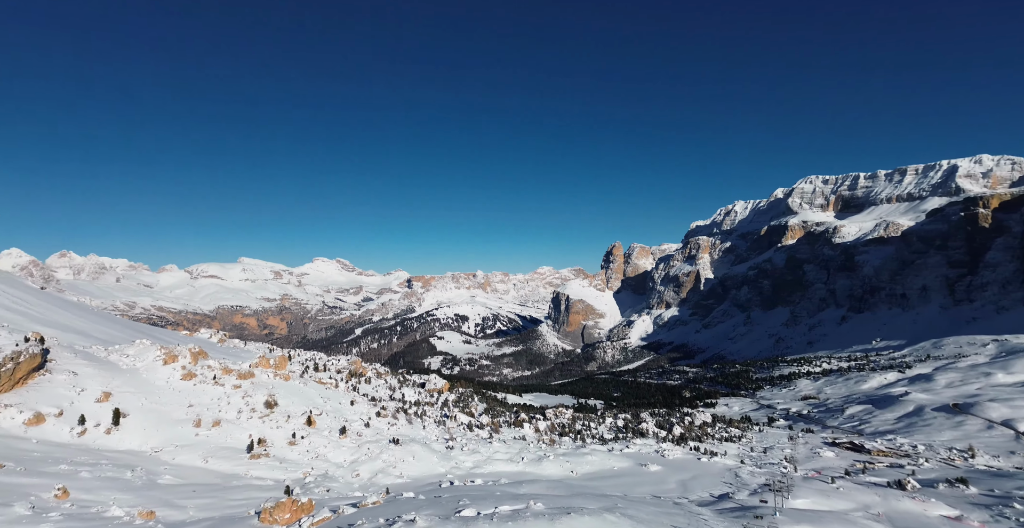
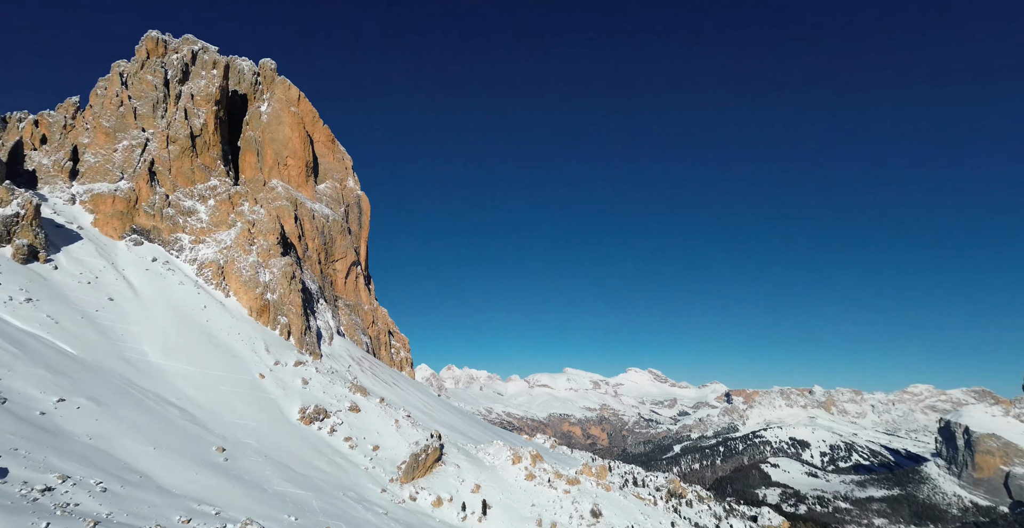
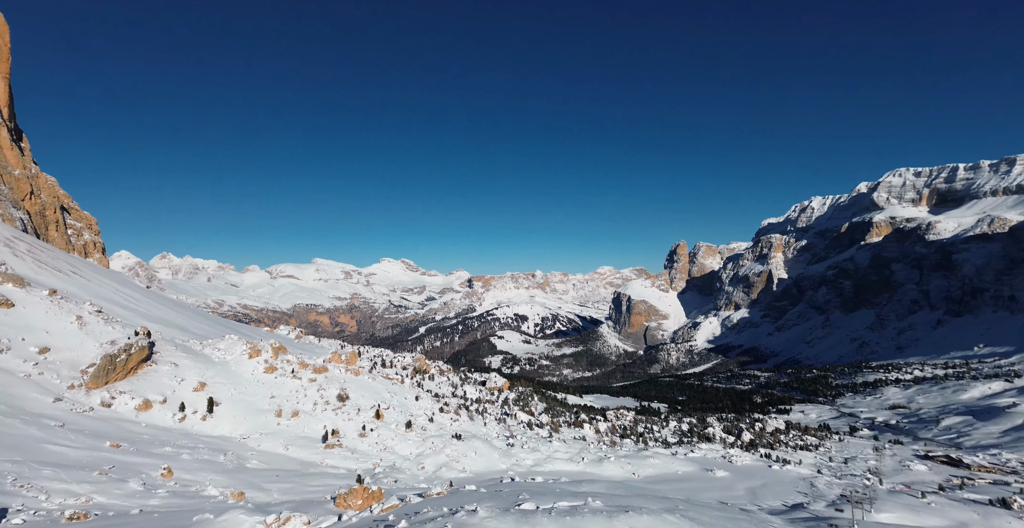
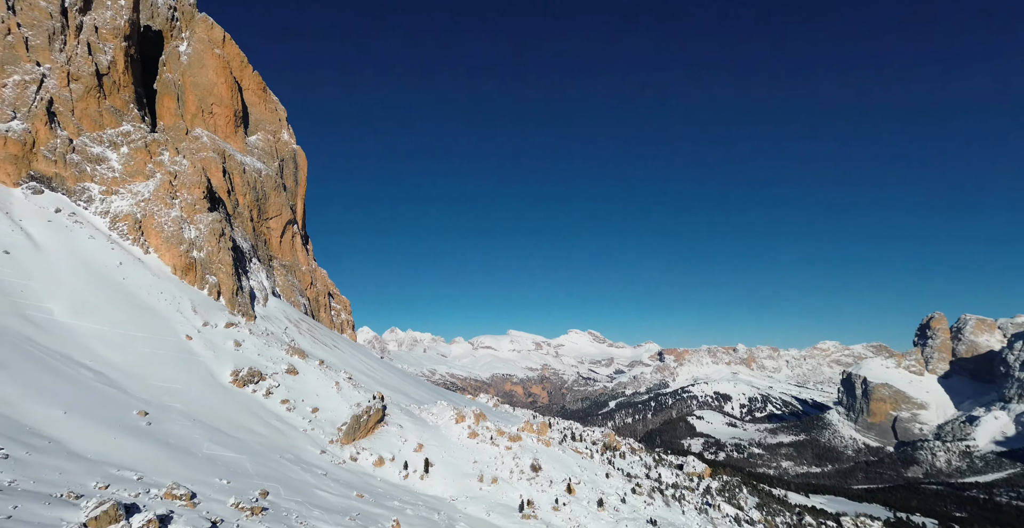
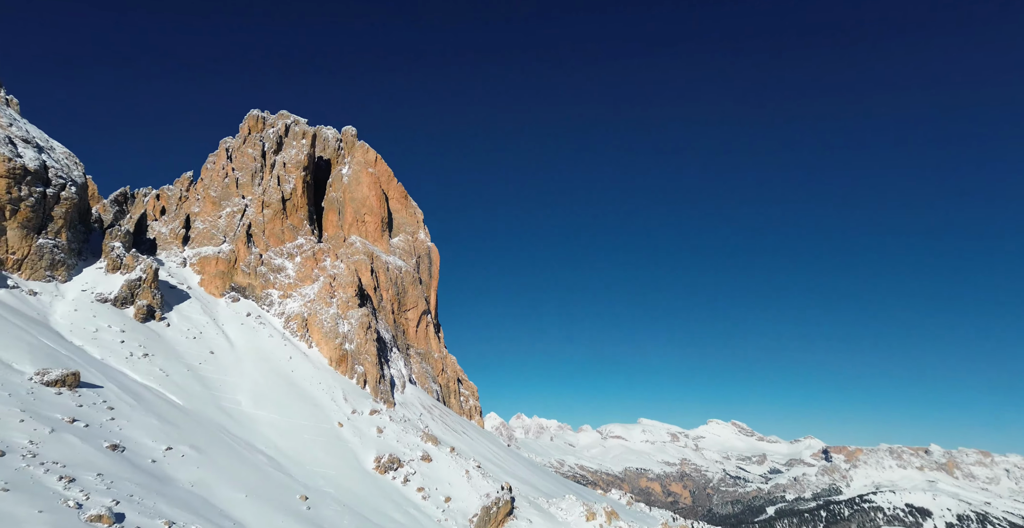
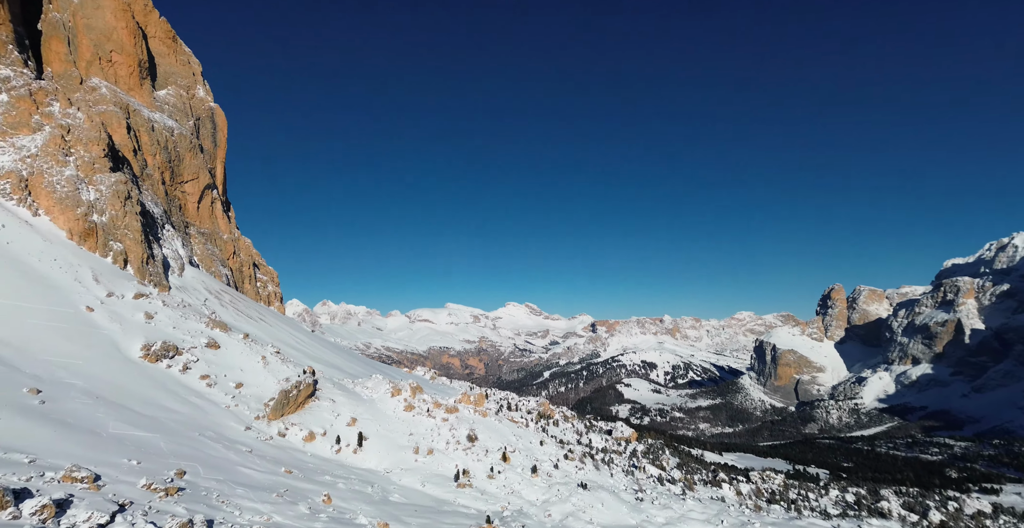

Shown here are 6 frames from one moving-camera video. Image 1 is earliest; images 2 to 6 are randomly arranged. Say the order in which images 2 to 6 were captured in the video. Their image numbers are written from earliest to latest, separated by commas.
3, 6, 4, 2, 5
